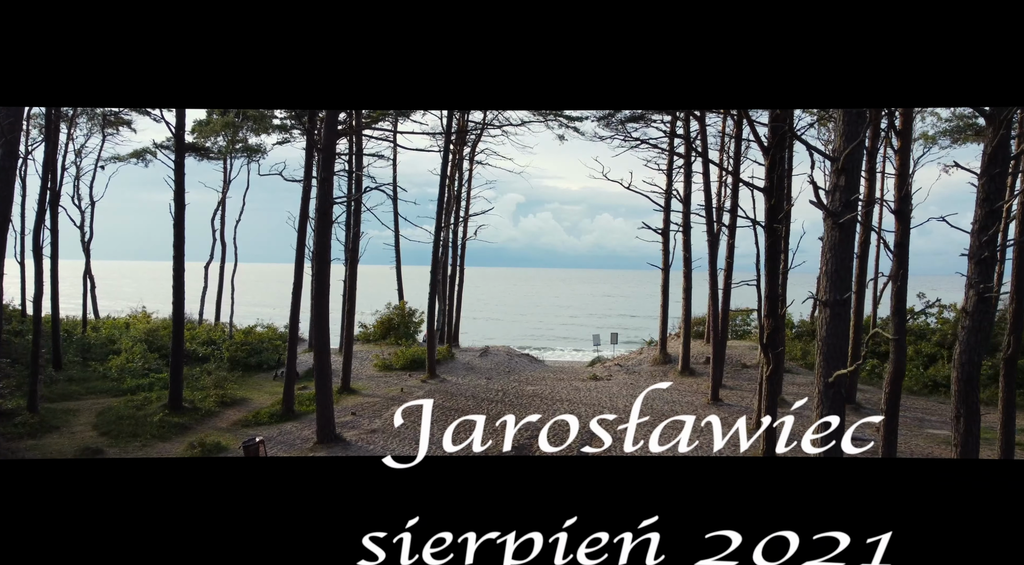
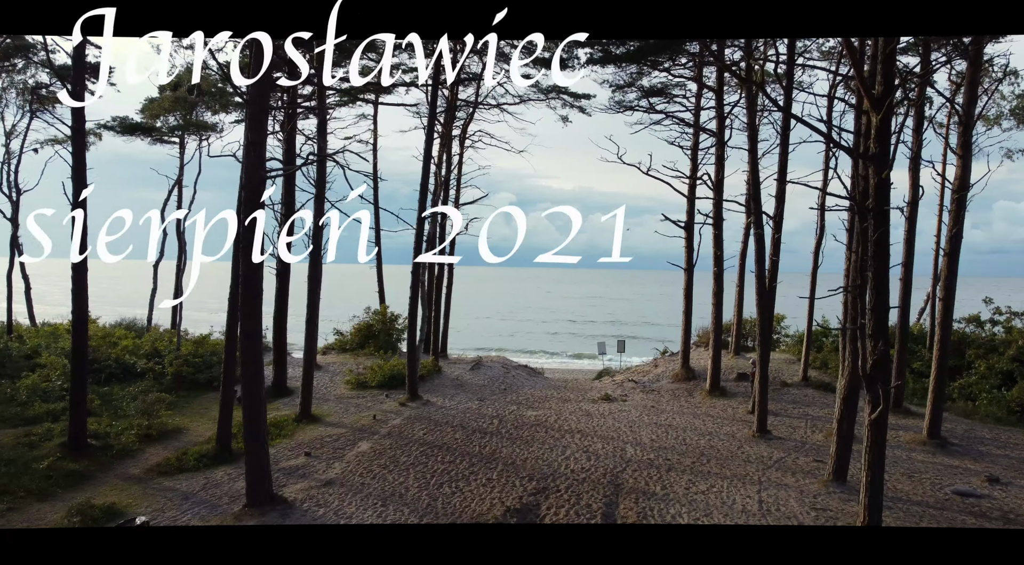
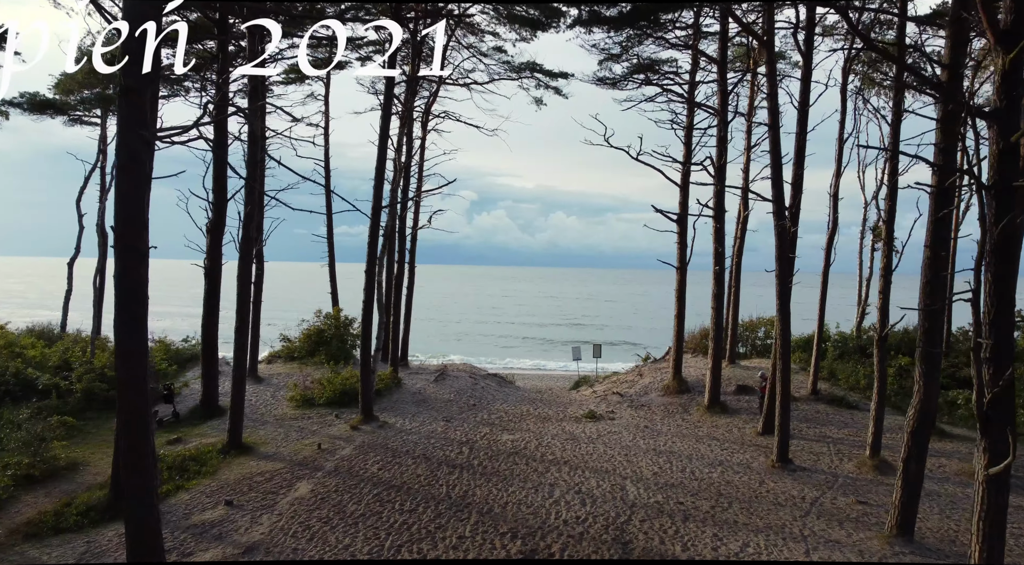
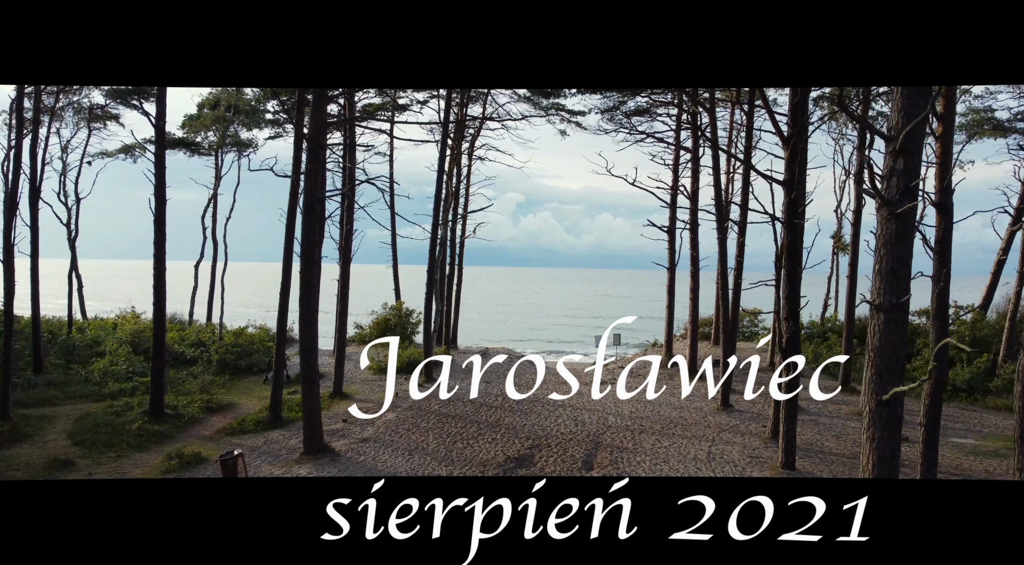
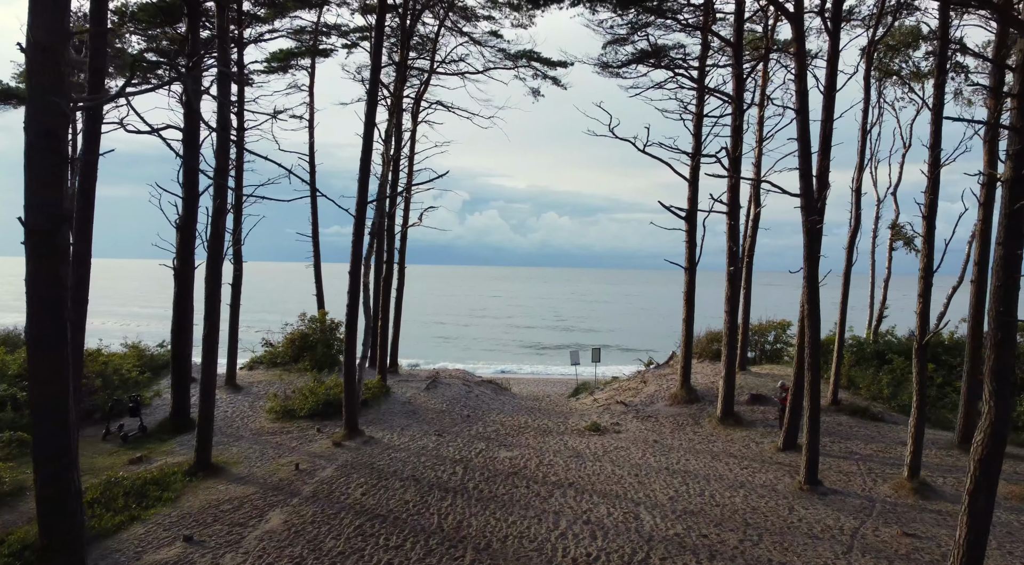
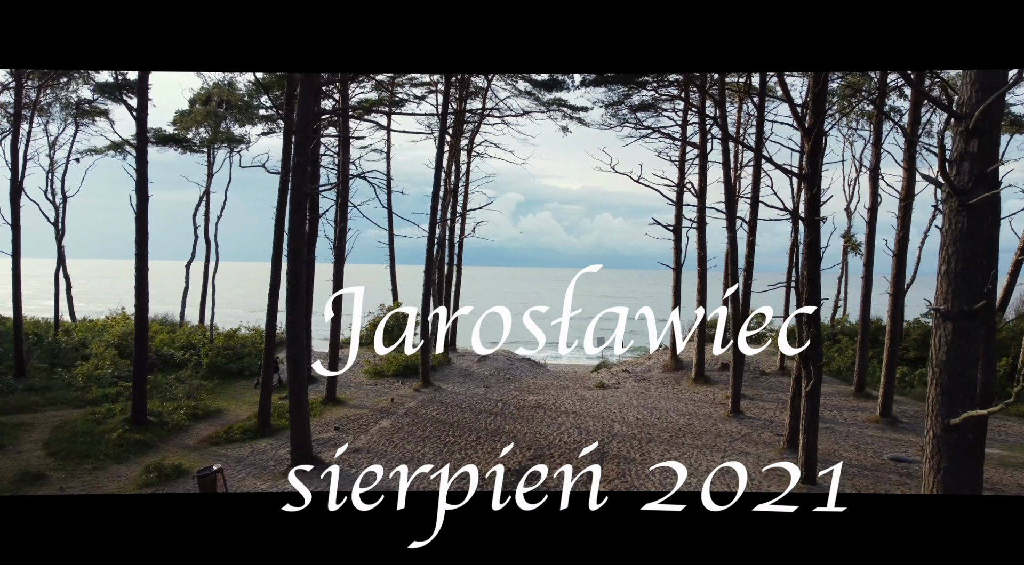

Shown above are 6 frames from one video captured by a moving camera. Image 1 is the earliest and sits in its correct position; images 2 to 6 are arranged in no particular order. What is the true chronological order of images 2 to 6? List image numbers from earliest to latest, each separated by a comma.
4, 6, 2, 3, 5
